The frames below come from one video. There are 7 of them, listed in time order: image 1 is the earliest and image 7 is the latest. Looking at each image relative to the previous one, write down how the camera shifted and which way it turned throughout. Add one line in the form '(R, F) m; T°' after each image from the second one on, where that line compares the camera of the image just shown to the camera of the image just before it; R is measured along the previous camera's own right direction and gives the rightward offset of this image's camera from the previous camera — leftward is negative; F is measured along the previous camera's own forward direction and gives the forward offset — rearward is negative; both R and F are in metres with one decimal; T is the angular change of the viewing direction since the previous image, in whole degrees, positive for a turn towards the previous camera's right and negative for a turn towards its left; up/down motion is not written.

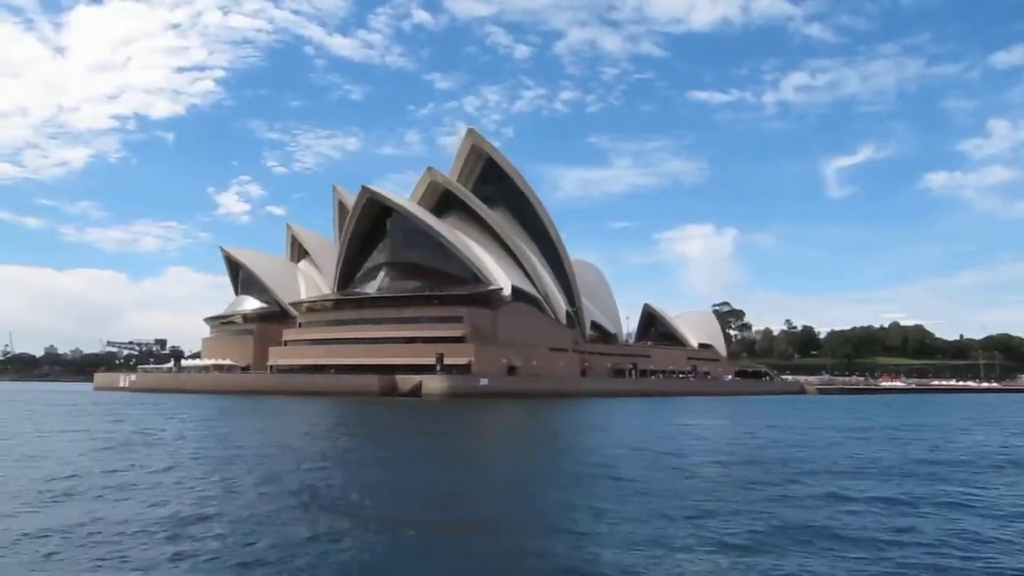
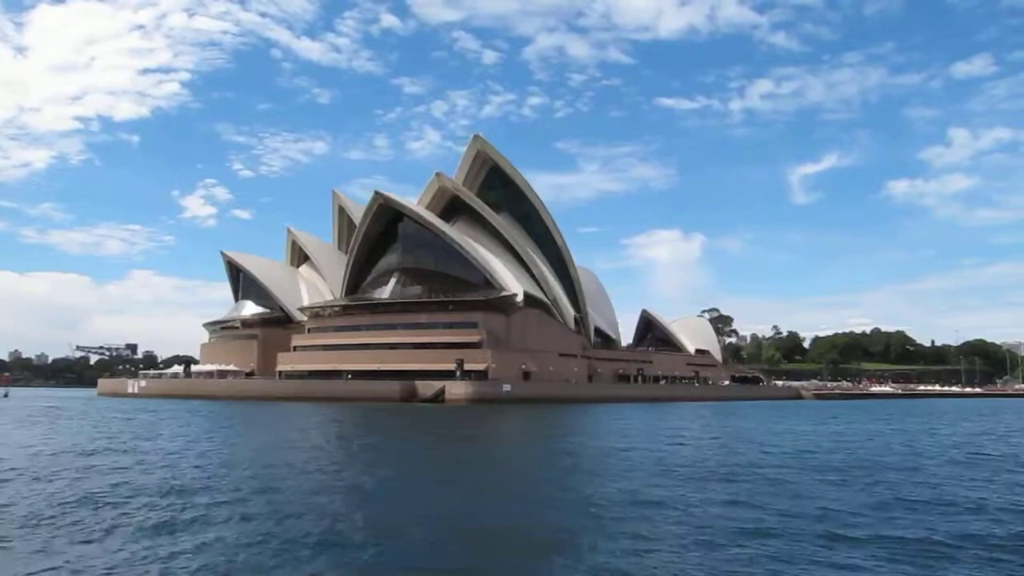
(-1.6, -0.1) m; +2°
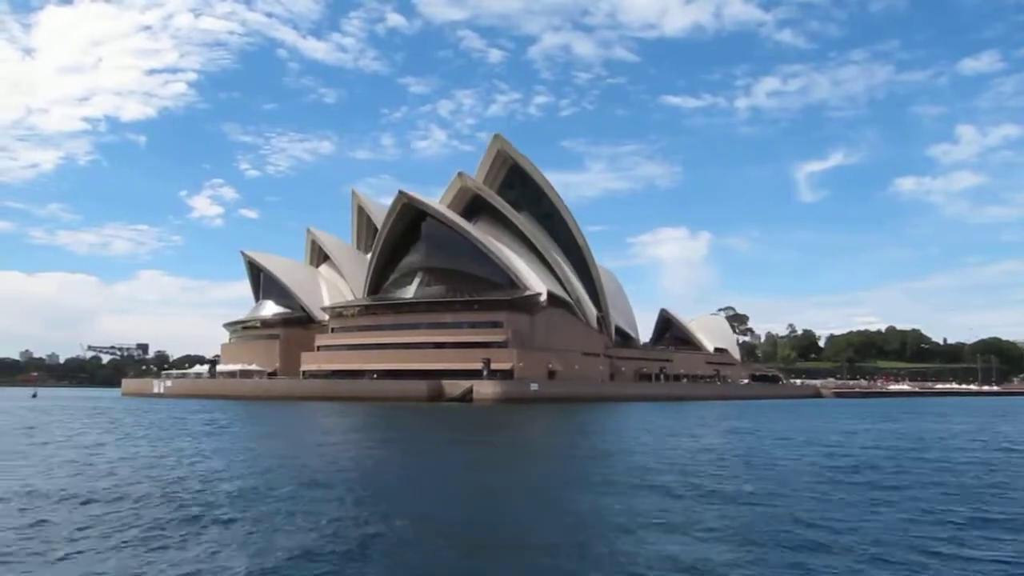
(-0.6, 0.0) m; 0°
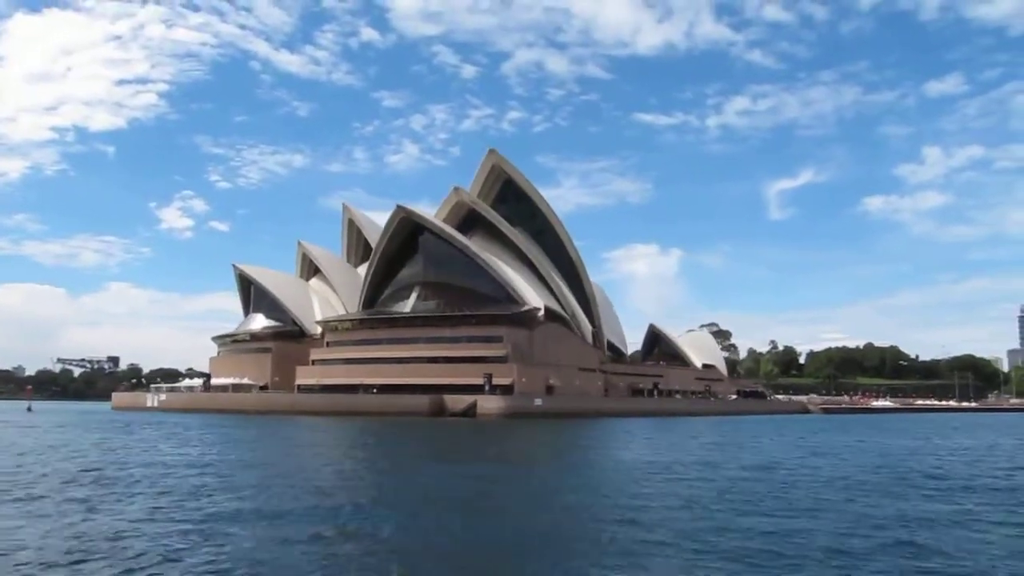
(-0.9, 0.0) m; +2°
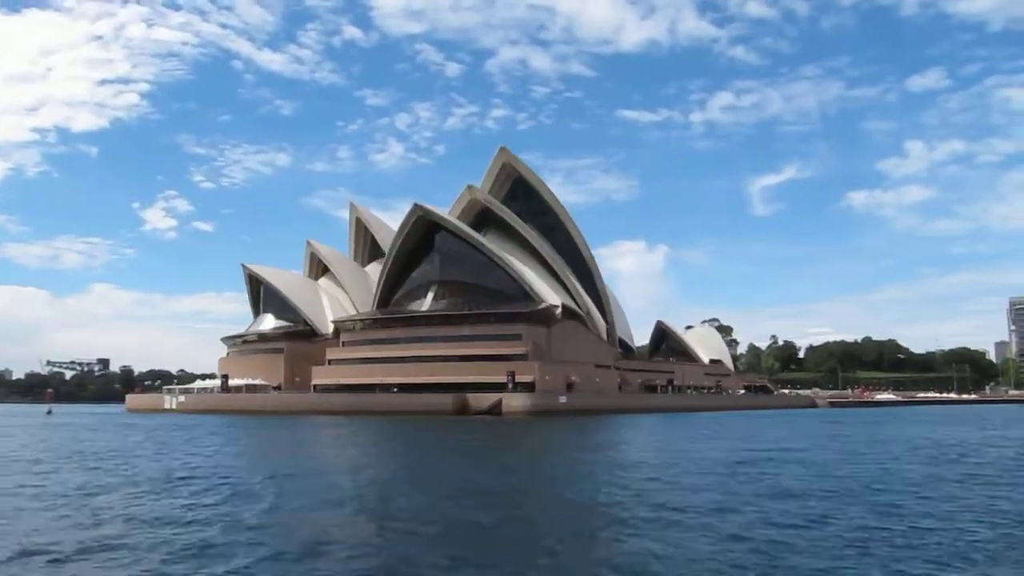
(-1.1, 0.0) m; +1°
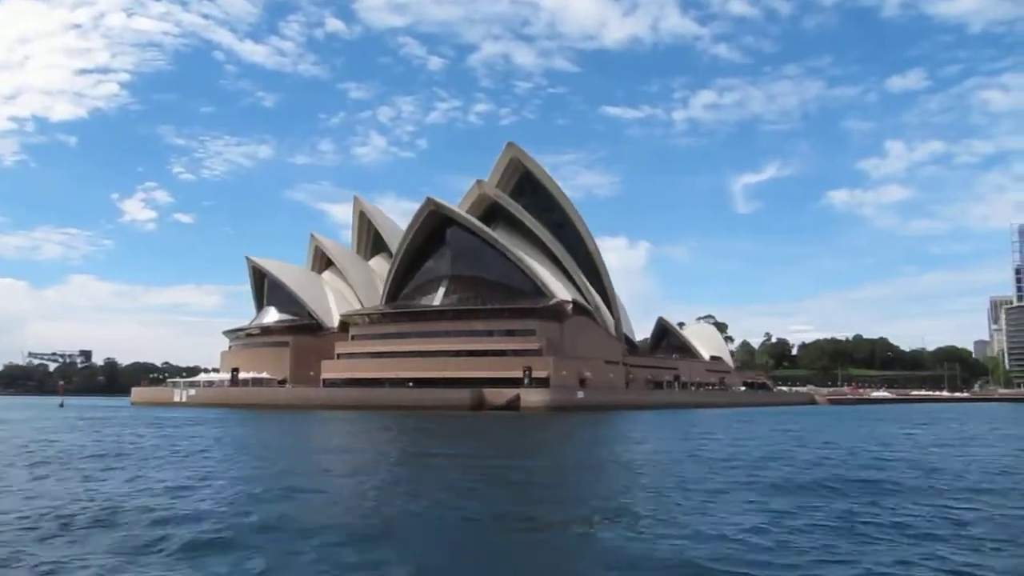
(-1.1, 0.0) m; +1°
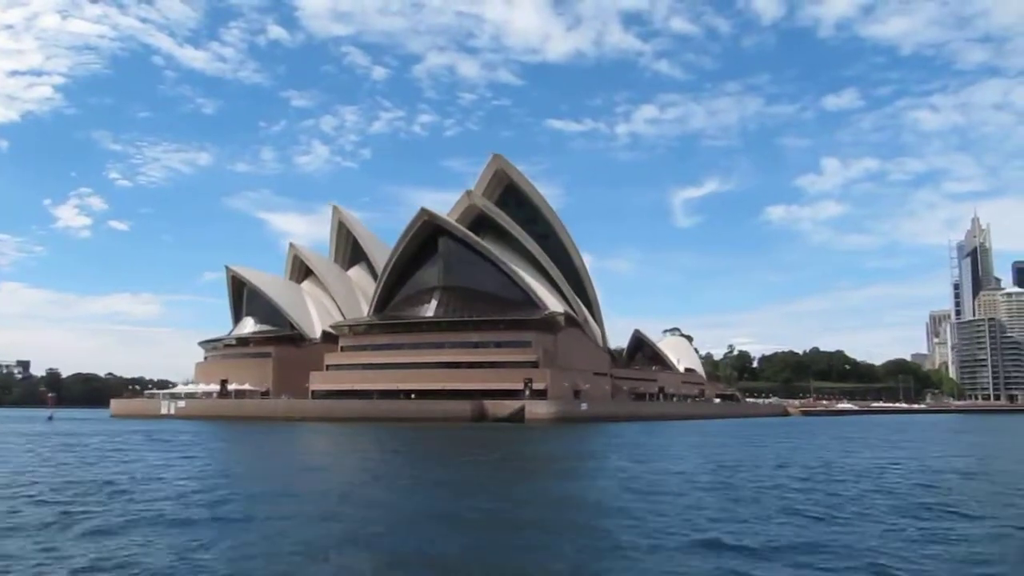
(-1.7, +0.1) m; +4°
